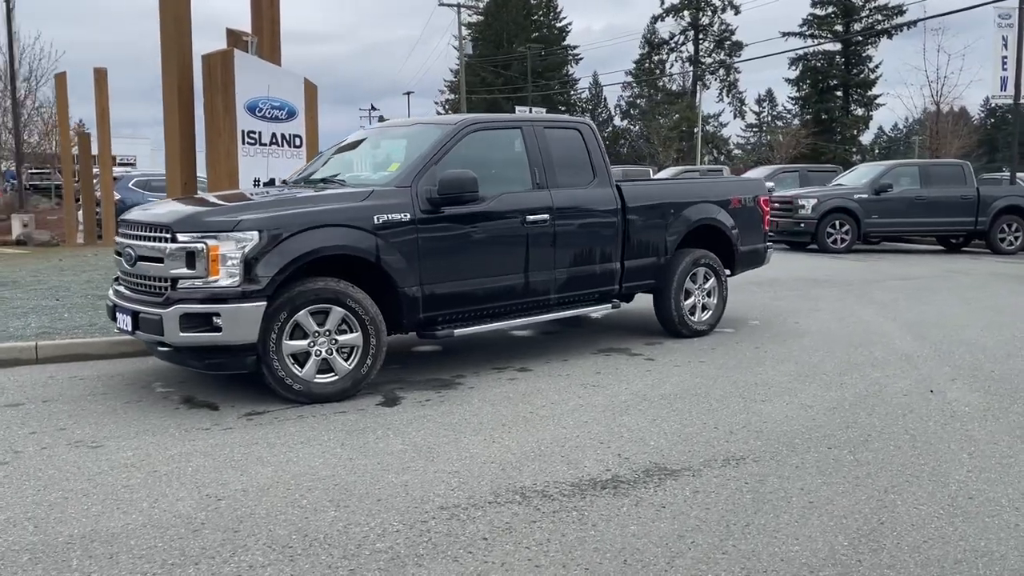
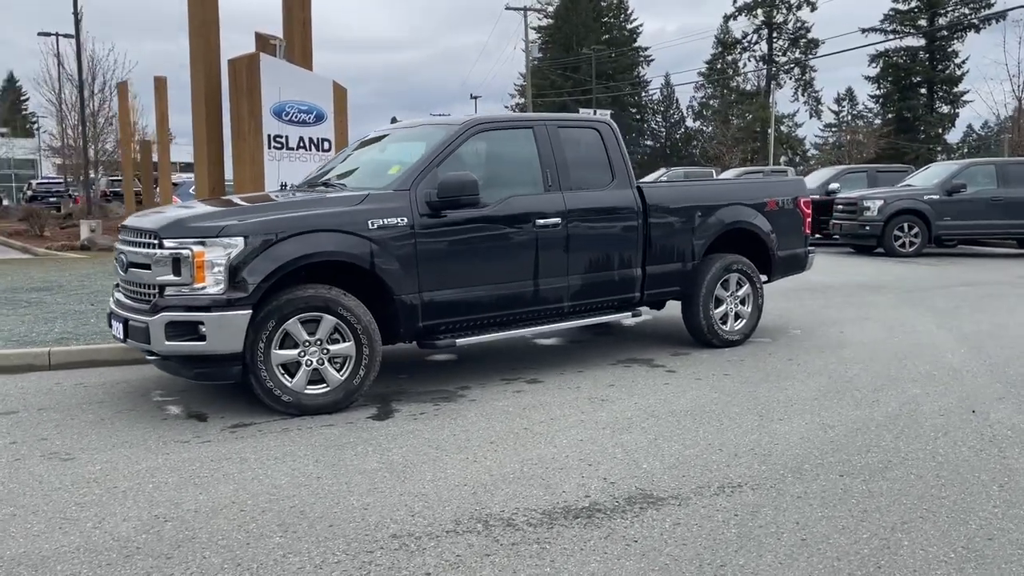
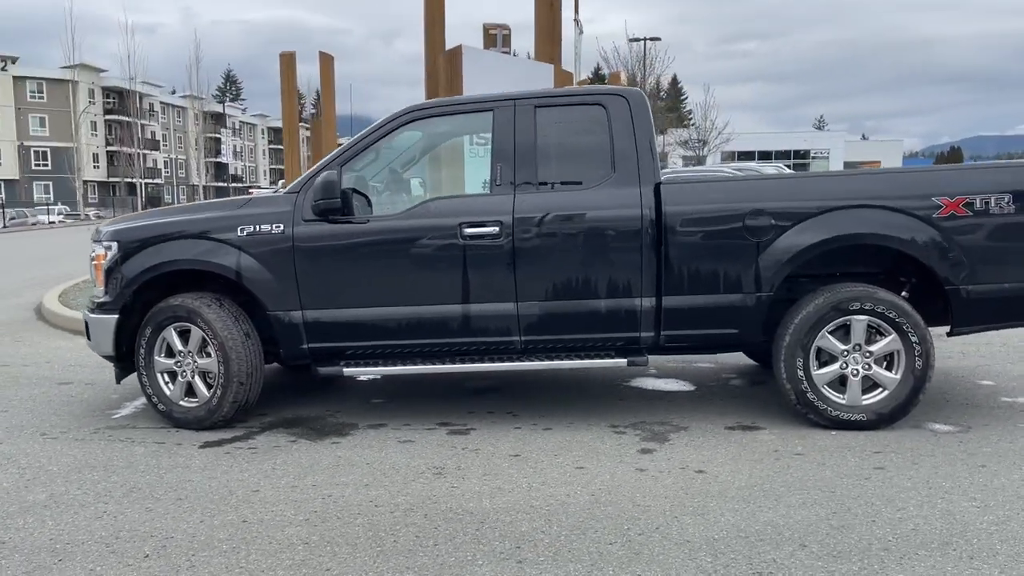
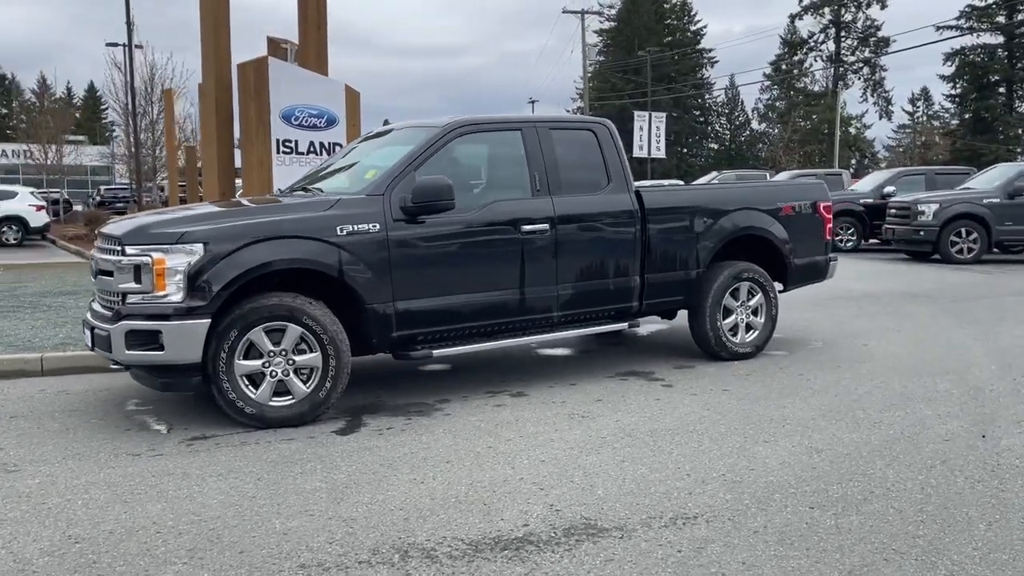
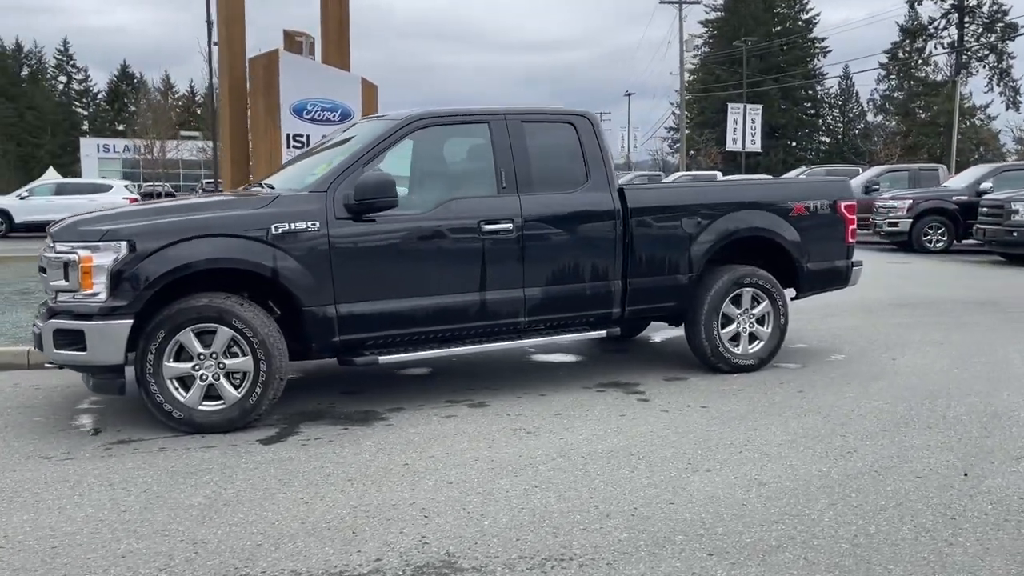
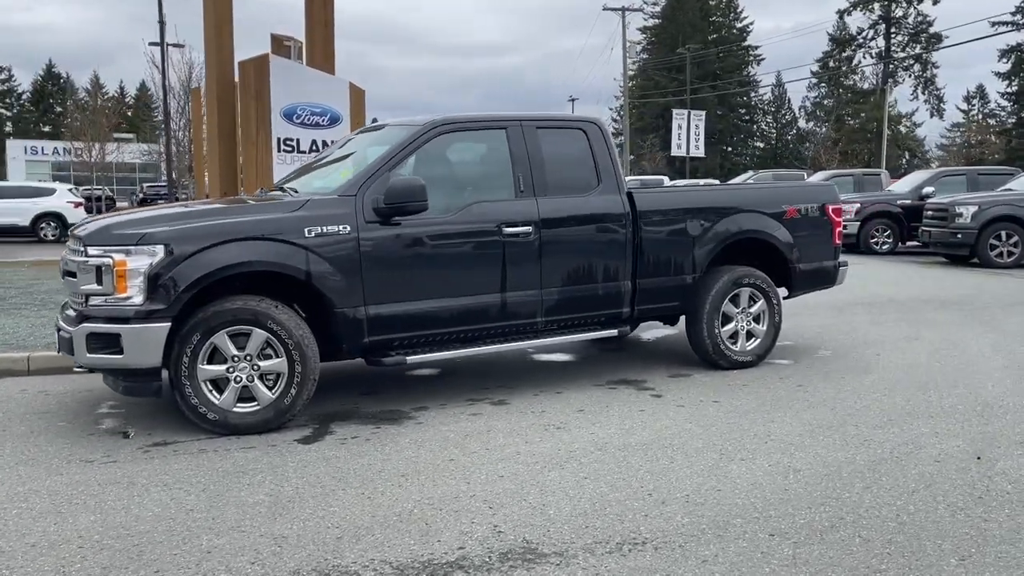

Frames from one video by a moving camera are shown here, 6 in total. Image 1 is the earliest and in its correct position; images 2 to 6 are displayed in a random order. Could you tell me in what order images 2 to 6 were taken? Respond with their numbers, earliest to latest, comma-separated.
2, 4, 6, 5, 3
